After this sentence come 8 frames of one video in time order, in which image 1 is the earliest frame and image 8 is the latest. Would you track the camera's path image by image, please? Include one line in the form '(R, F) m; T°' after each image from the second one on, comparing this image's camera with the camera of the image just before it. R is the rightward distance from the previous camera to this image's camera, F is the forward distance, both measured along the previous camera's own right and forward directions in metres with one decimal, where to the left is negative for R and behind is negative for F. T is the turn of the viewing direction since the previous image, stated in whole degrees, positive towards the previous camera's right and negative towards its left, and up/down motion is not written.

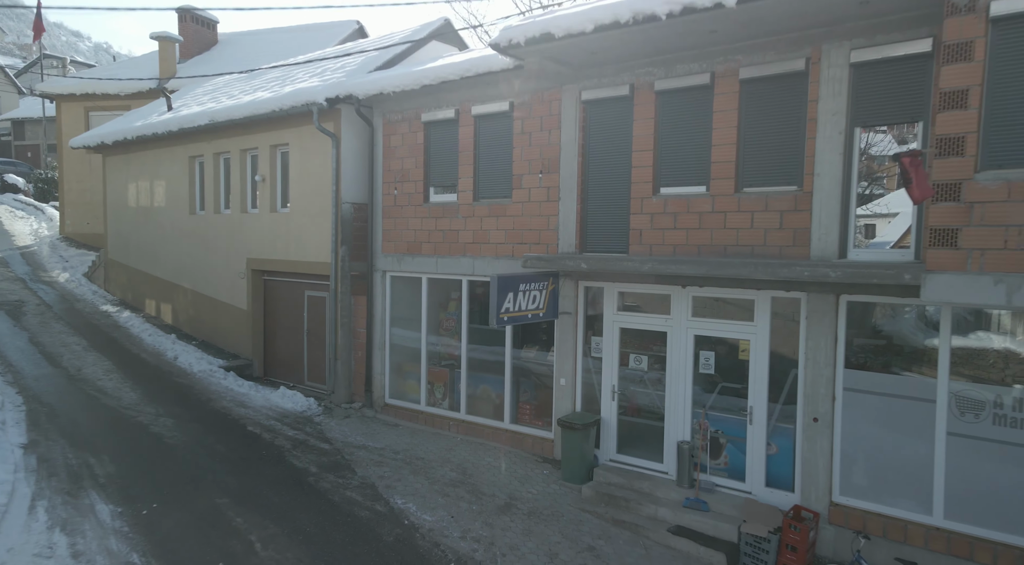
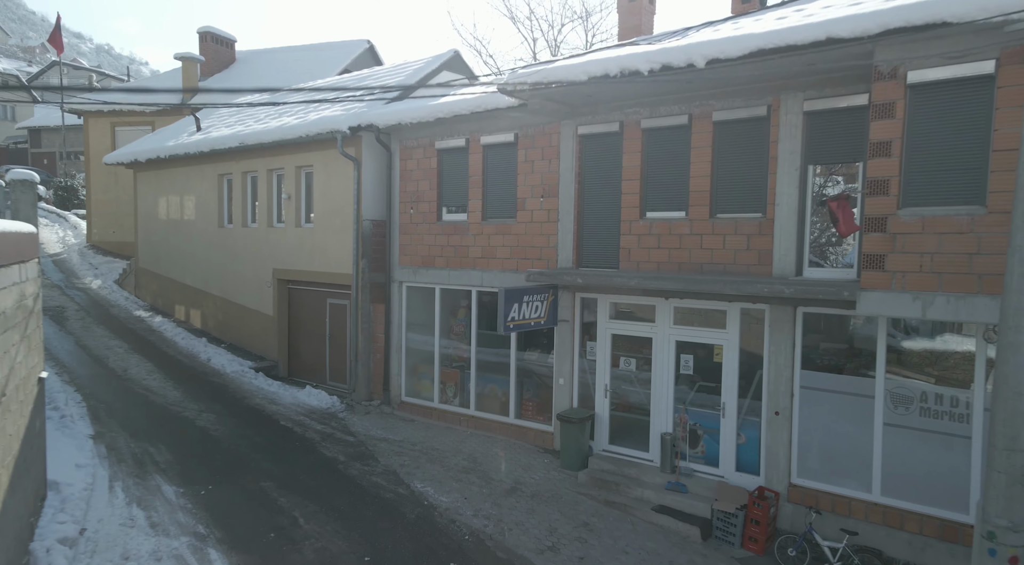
(-0.1, -1.3) m; 0°
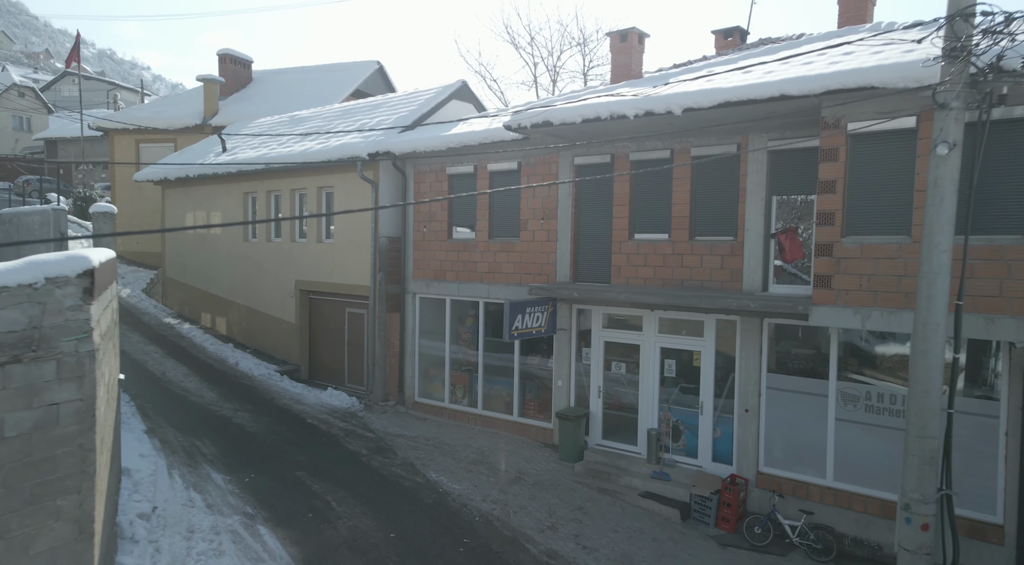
(-0.1, -1.3) m; 0°
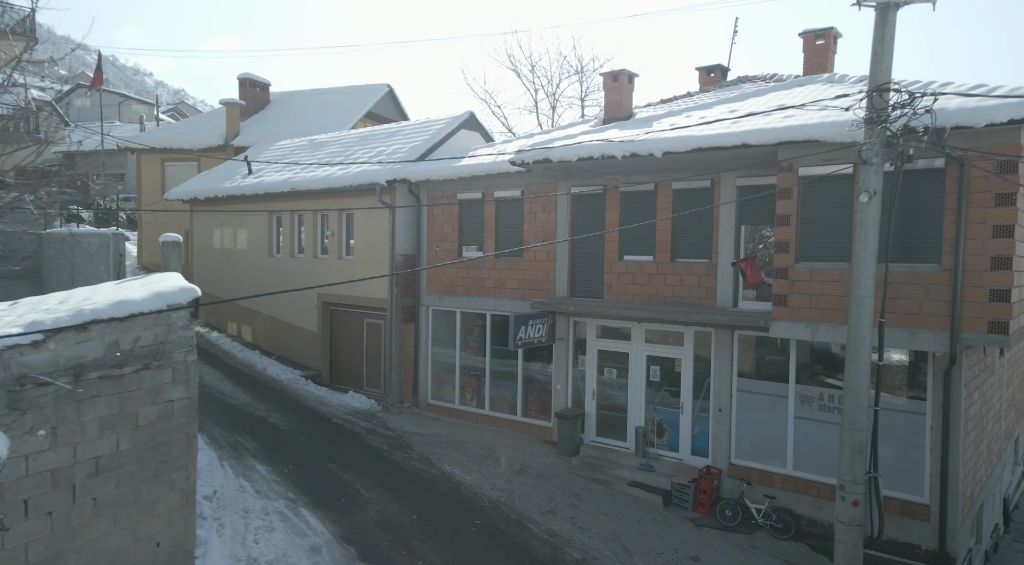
(-0.1, -1.6) m; 0°
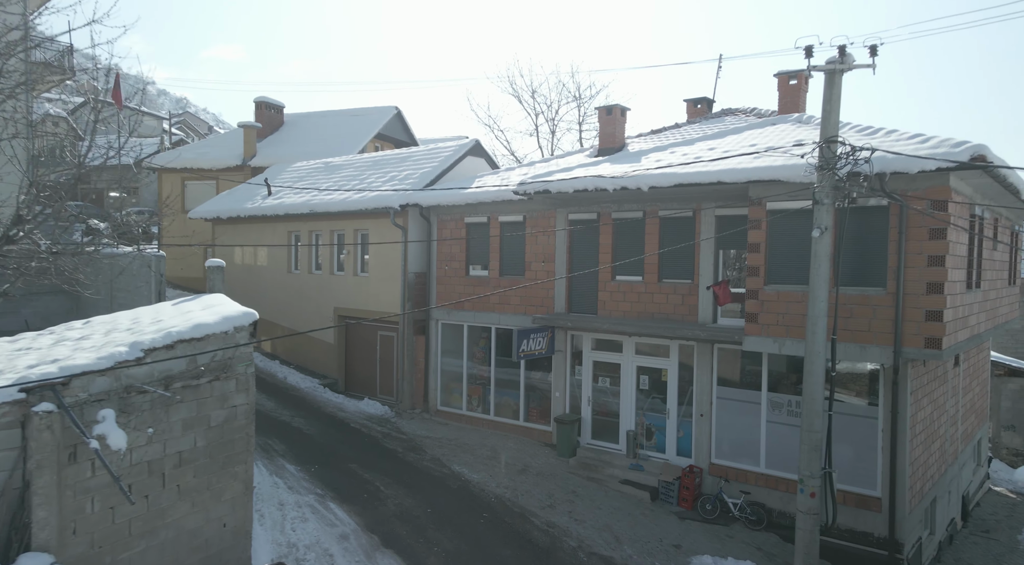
(0.0, -1.4) m; 0°
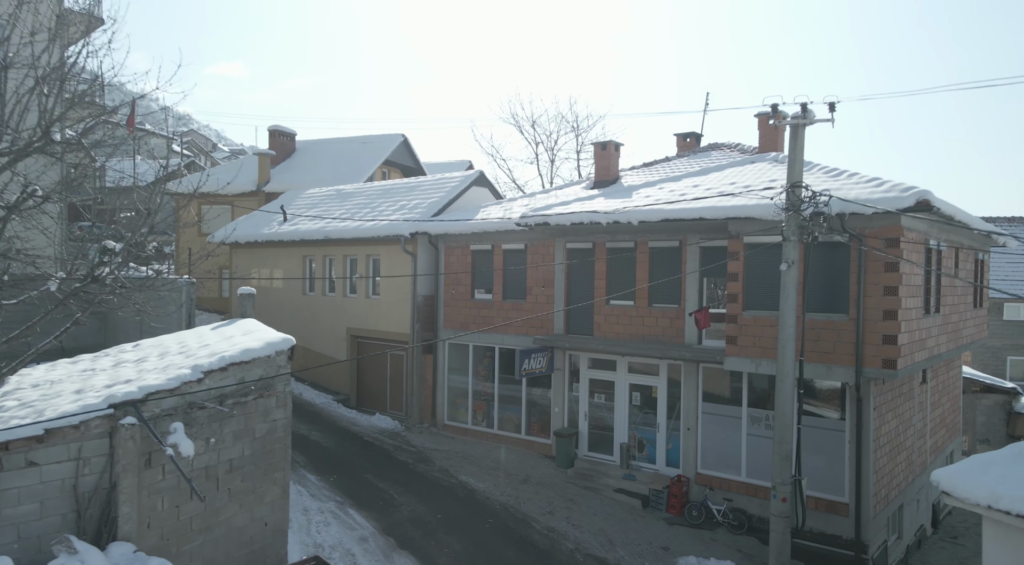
(0.0, -1.2) m; 0°
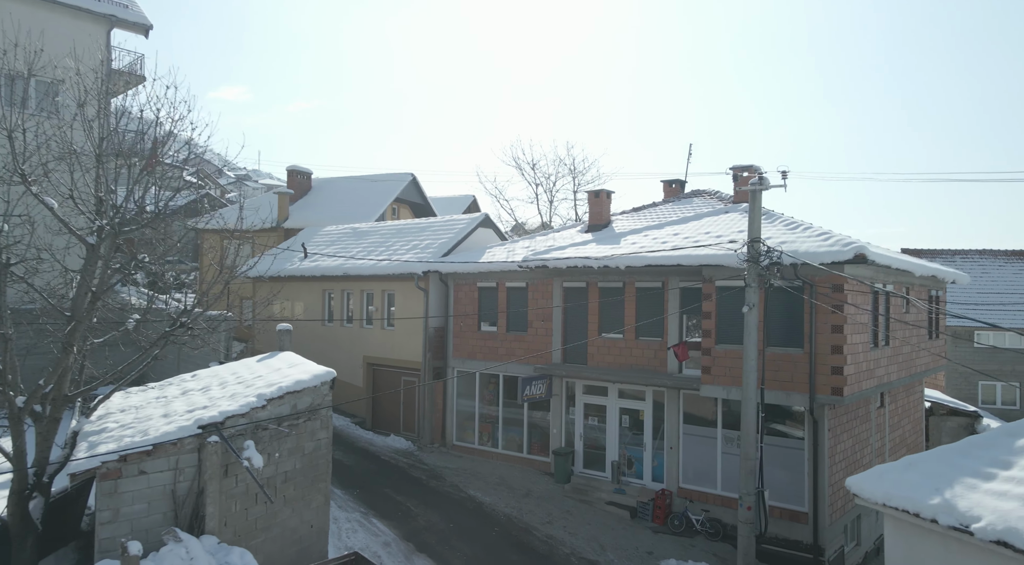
(0.0, -2.0) m; 0°
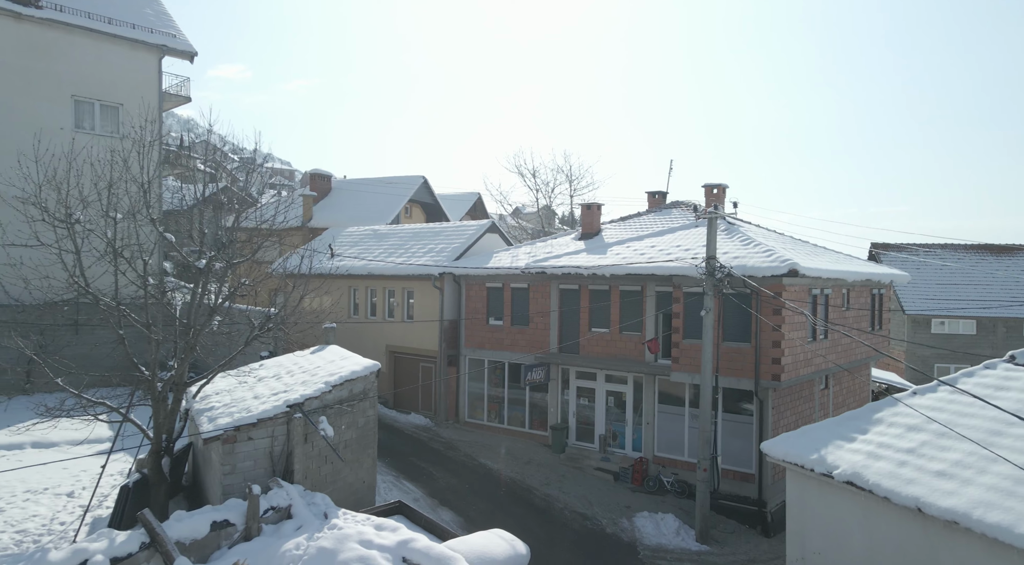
(-0.1, -3.2) m; 0°
